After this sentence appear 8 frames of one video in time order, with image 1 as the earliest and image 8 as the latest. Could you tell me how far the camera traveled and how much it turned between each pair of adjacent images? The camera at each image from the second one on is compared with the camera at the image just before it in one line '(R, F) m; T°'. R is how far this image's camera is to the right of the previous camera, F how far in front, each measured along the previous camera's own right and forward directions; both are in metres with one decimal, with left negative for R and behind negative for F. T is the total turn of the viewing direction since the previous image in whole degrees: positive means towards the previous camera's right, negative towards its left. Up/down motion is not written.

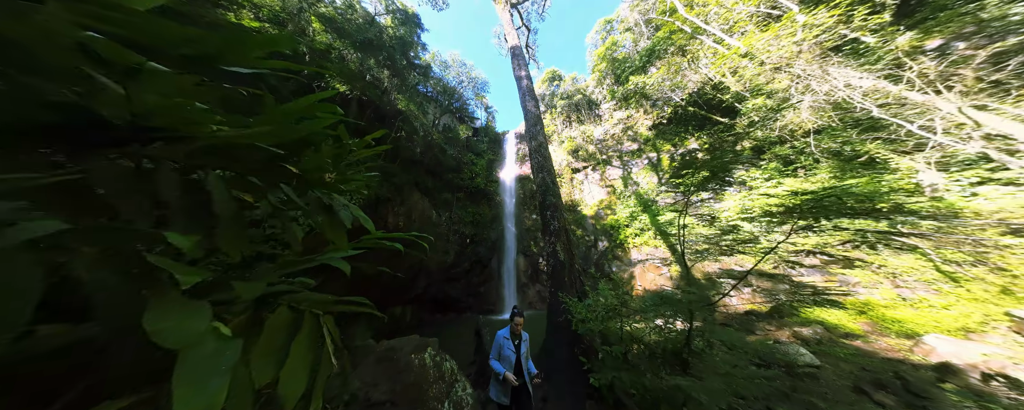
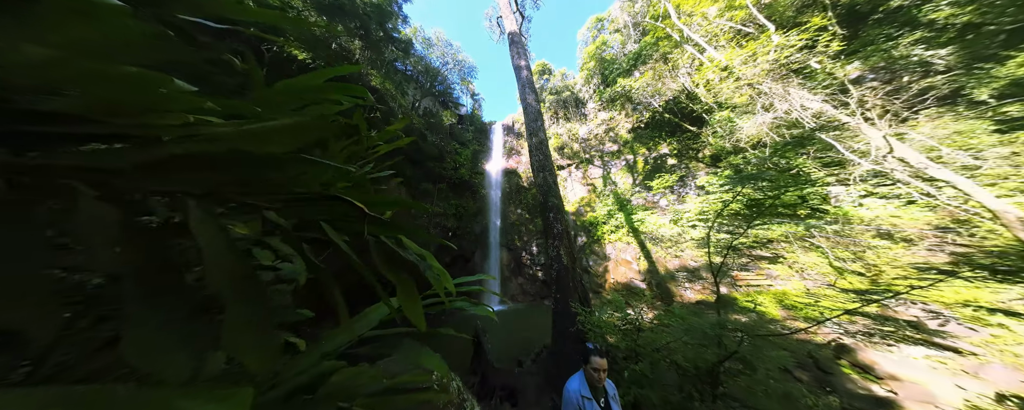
(+0.3, -0.5) m; -3°
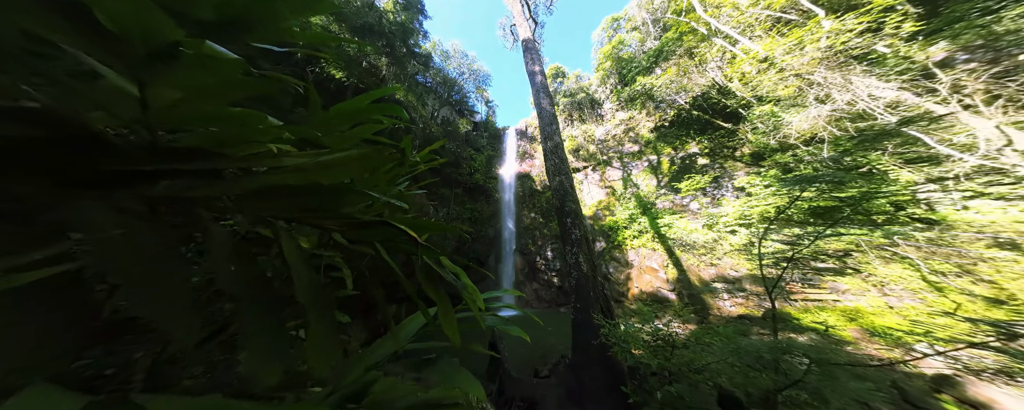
(-0.1, +0.1) m; -3°
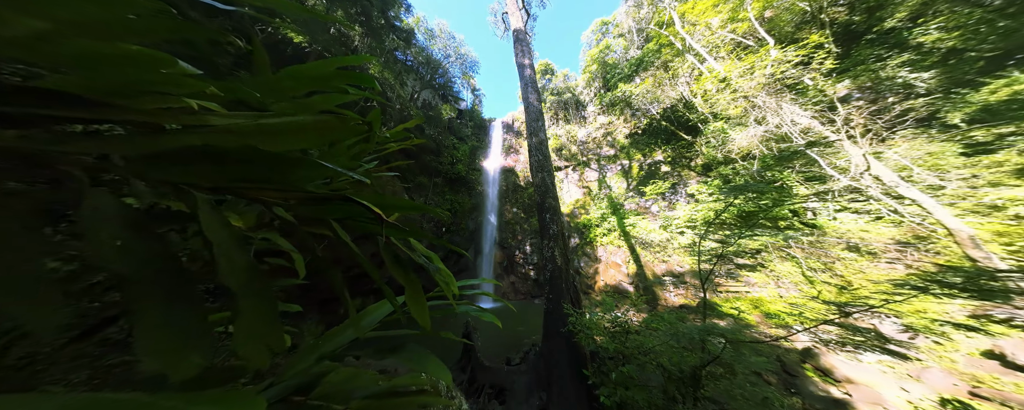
(+0.2, -0.2) m; +4°
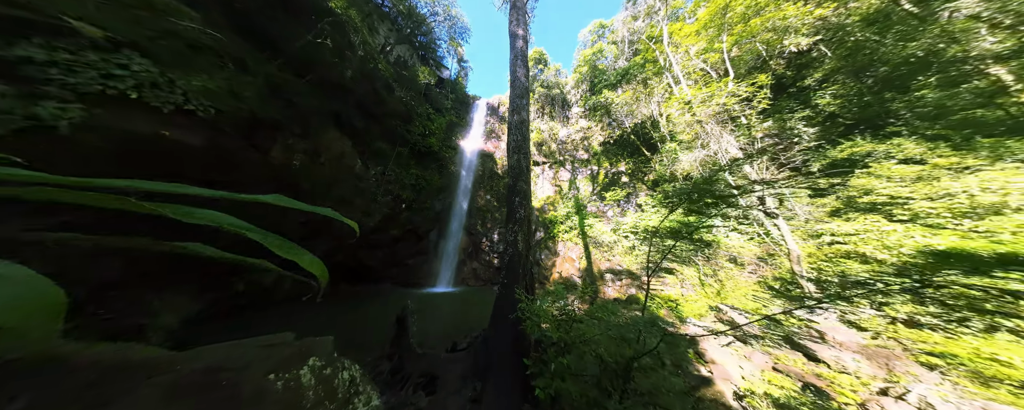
(+0.2, -0.2) m; +5°
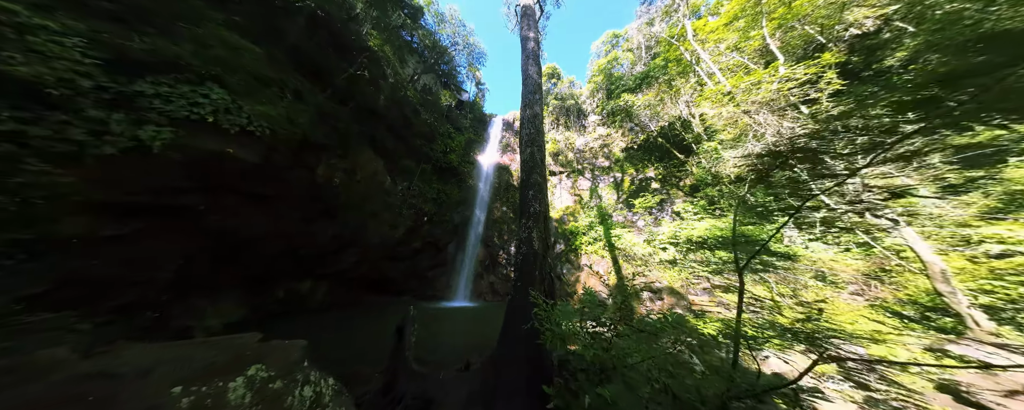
(-0.1, +0.2) m; -3°
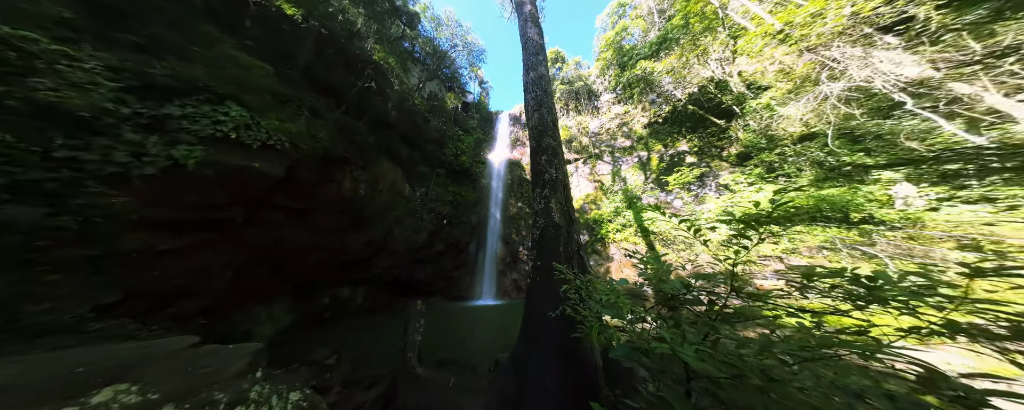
(-0.1, +0.3) m; -4°
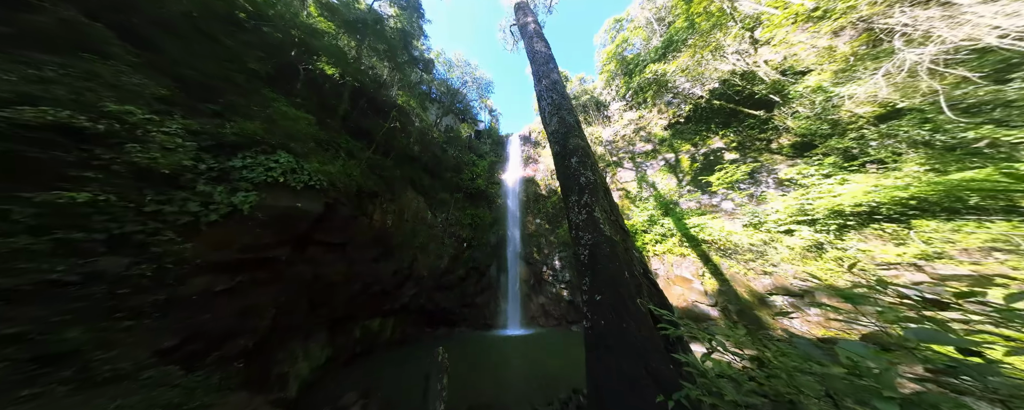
(-0.2, +0.2) m; -3°
